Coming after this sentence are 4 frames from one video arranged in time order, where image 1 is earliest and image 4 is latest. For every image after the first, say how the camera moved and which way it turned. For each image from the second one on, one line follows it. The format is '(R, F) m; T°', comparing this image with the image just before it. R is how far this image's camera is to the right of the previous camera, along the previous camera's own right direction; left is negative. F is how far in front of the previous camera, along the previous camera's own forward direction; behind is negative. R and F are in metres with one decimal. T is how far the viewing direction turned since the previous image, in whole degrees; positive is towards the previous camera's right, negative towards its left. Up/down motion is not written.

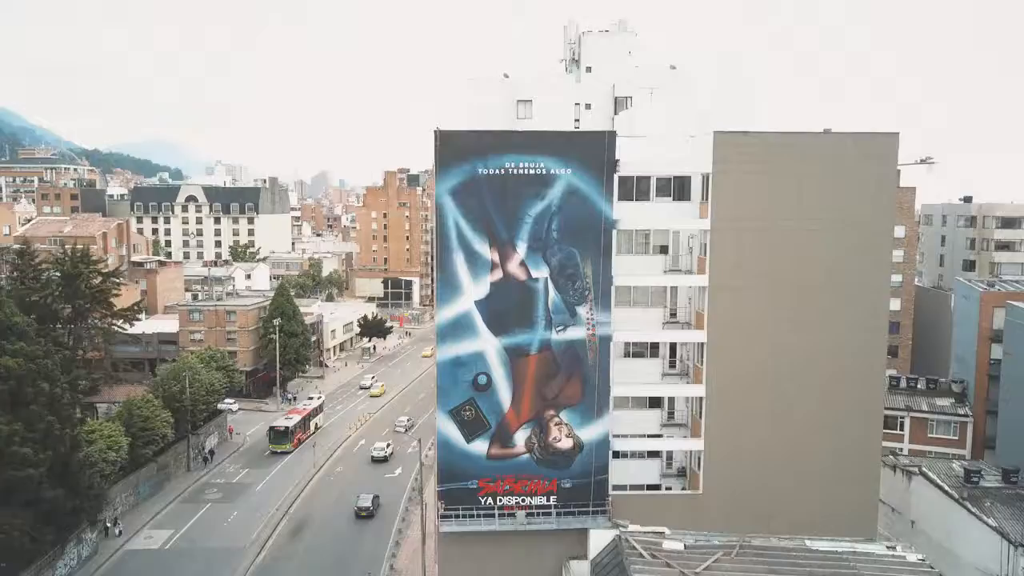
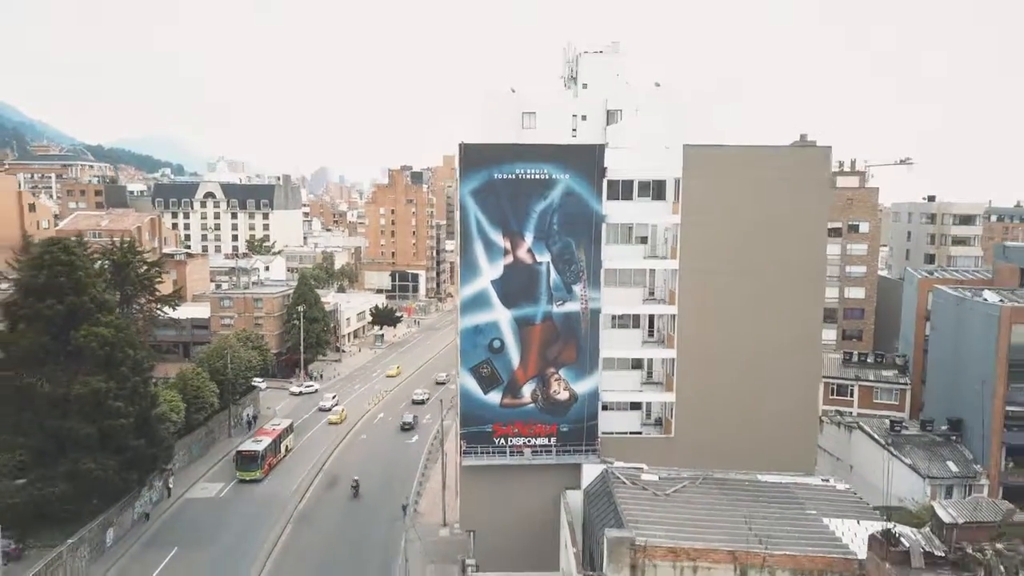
(-0.4, -6.1) m; 0°
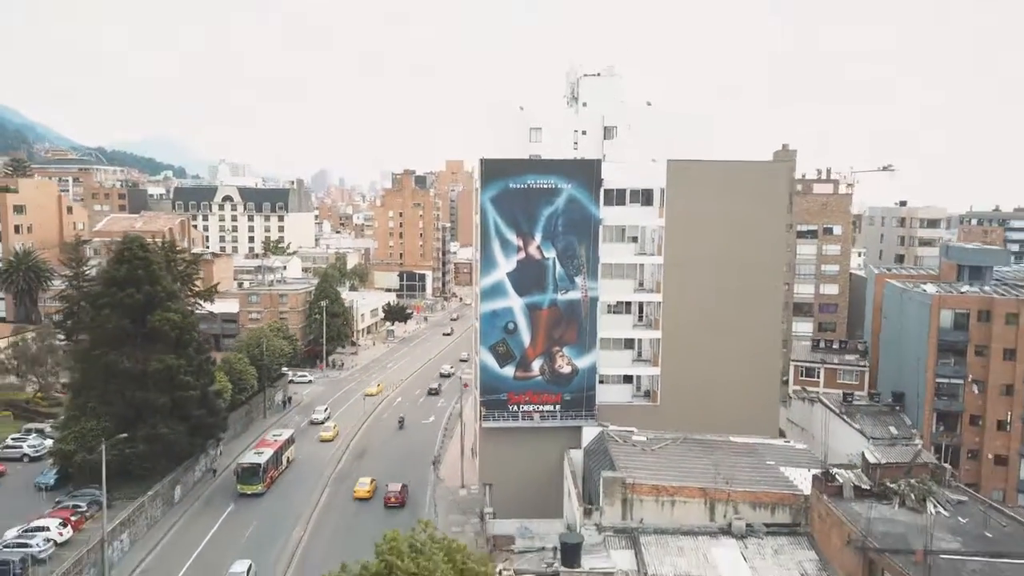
(-0.6, -6.0) m; 0°
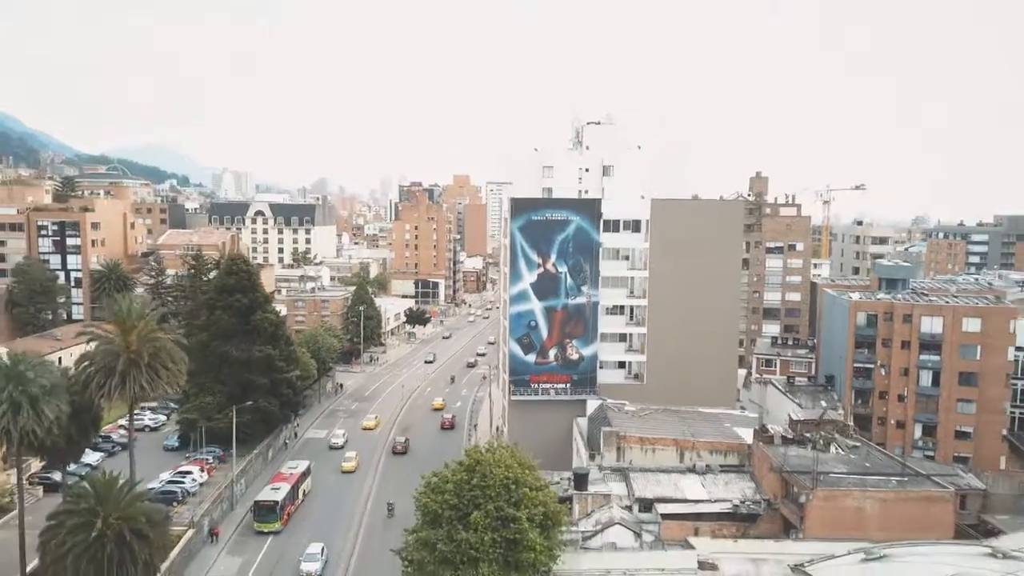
(-1.6, -11.9) m; 0°
